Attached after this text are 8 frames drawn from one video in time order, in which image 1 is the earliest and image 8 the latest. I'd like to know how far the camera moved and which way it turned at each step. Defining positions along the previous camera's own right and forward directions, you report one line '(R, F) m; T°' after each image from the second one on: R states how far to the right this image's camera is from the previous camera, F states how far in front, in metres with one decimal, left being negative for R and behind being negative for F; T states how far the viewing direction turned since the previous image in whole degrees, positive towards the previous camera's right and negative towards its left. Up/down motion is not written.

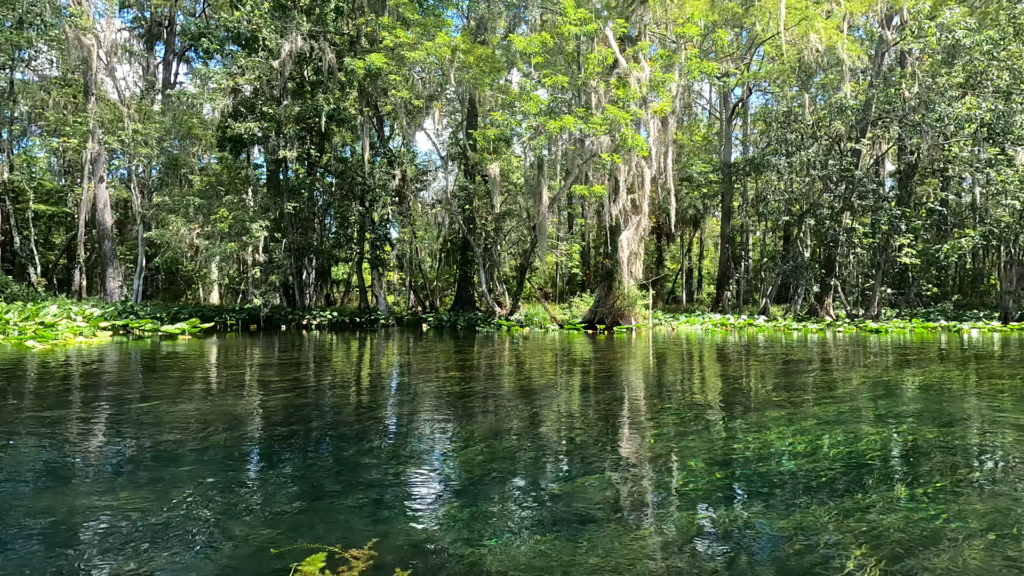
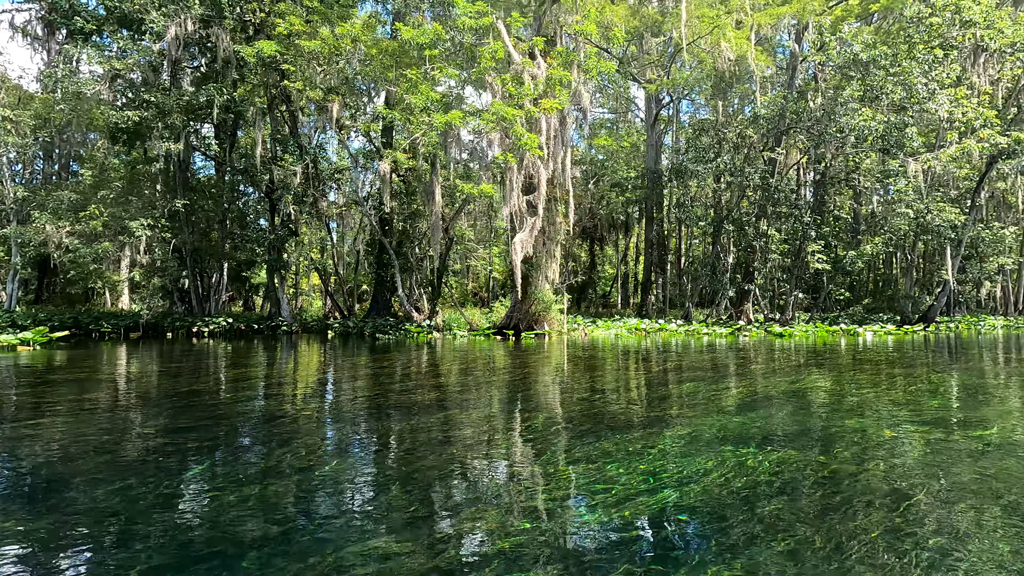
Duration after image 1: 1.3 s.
(+1.0, +0.4) m; +5°
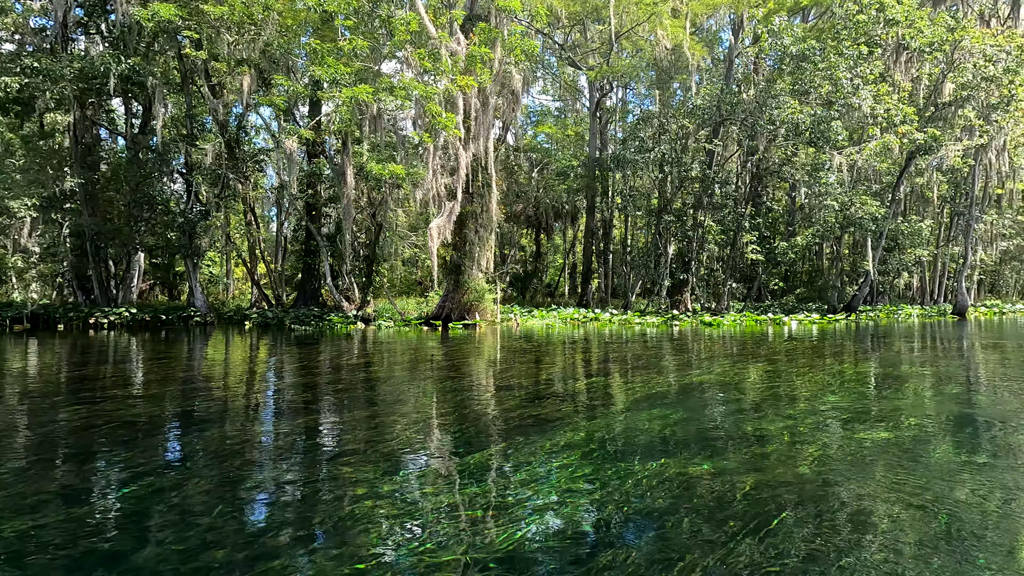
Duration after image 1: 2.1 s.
(+0.6, +0.4) m; +5°
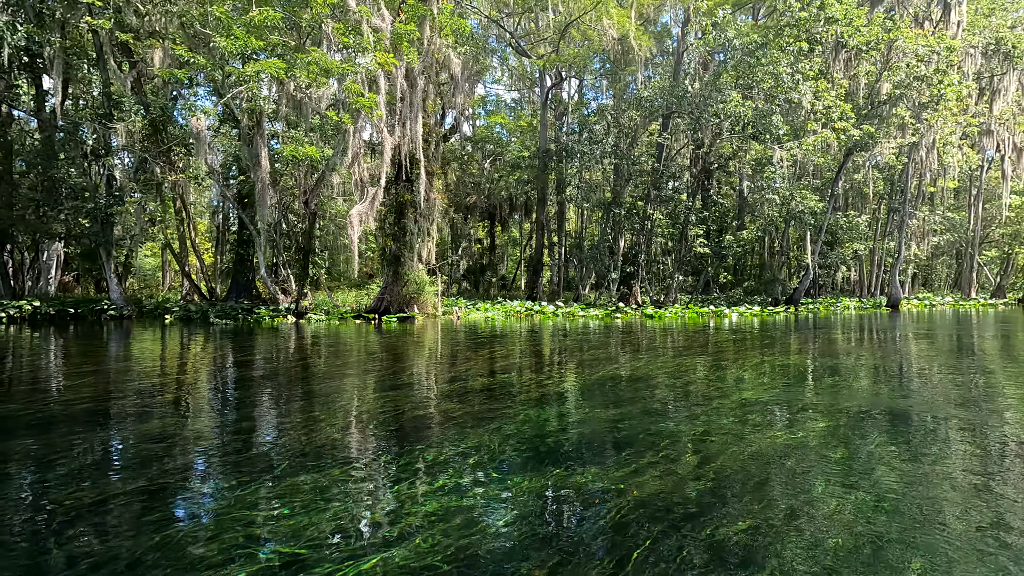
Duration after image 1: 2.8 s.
(+0.5, +0.3) m; +4°
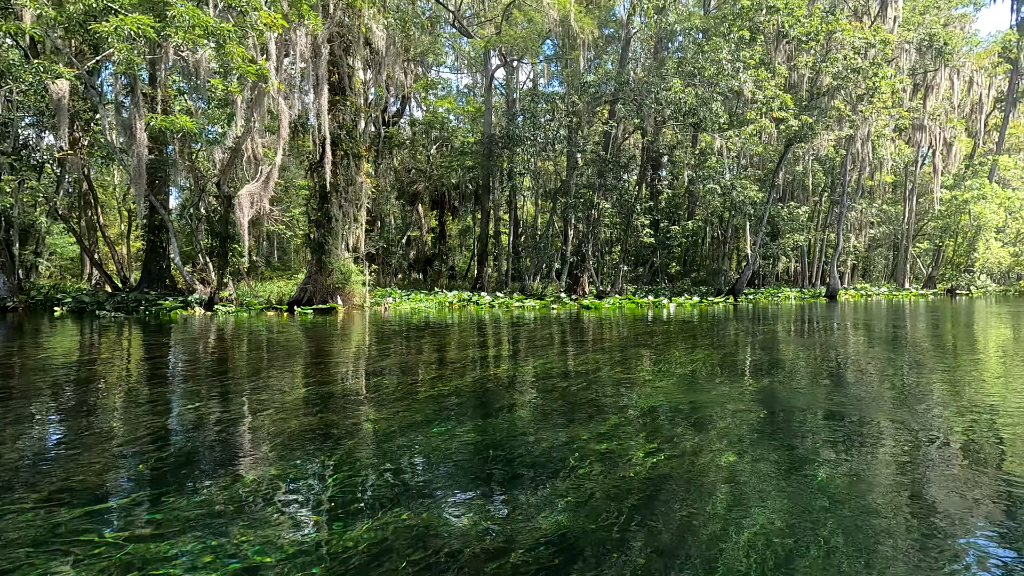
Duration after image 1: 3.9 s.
(+0.7, +0.6) m; +4°
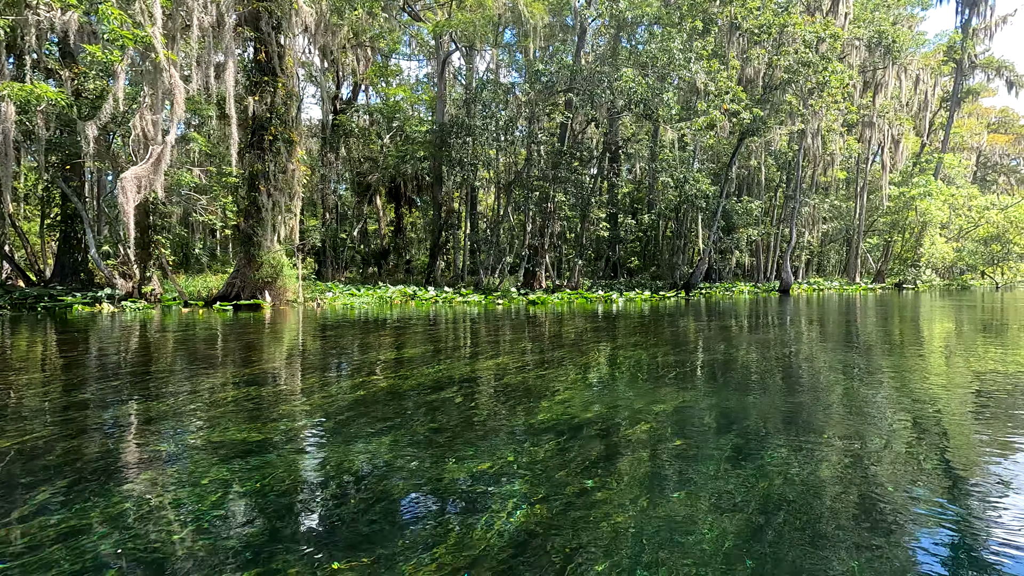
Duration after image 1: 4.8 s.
(+0.6, +0.5) m; +3°
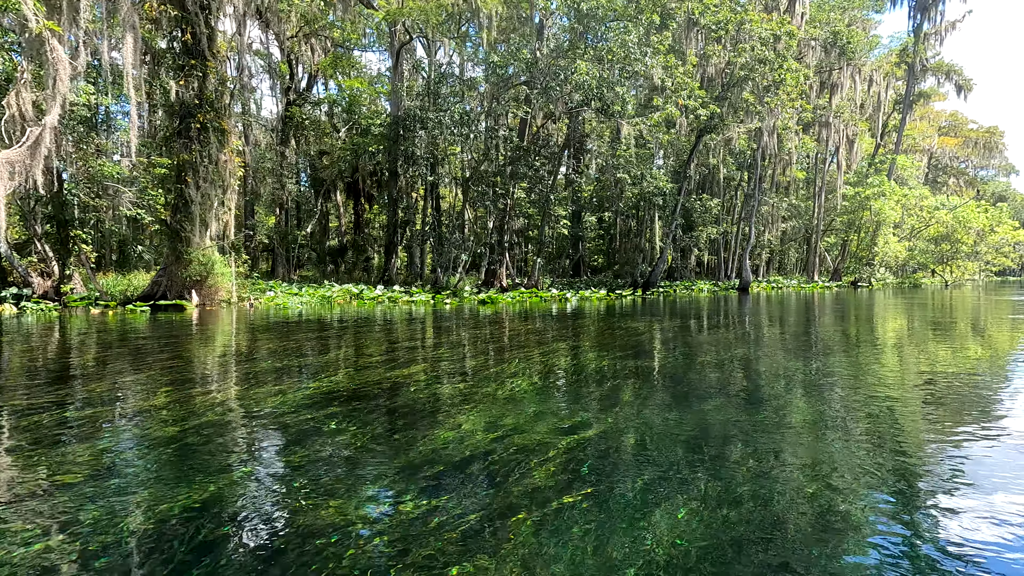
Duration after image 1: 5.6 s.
(+0.5, +0.5) m; +3°
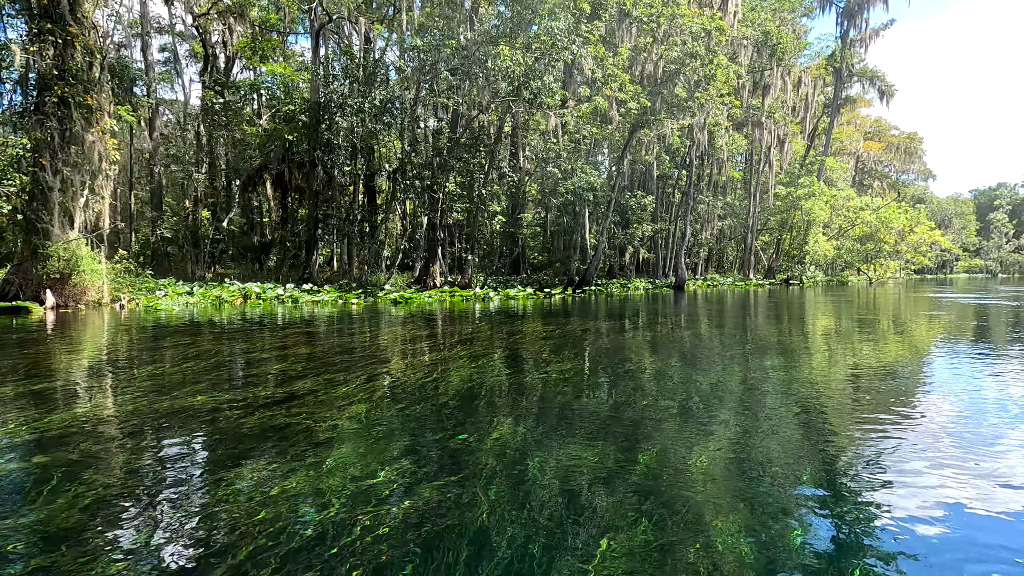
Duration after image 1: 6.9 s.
(+0.8, +0.8) m; +5°
